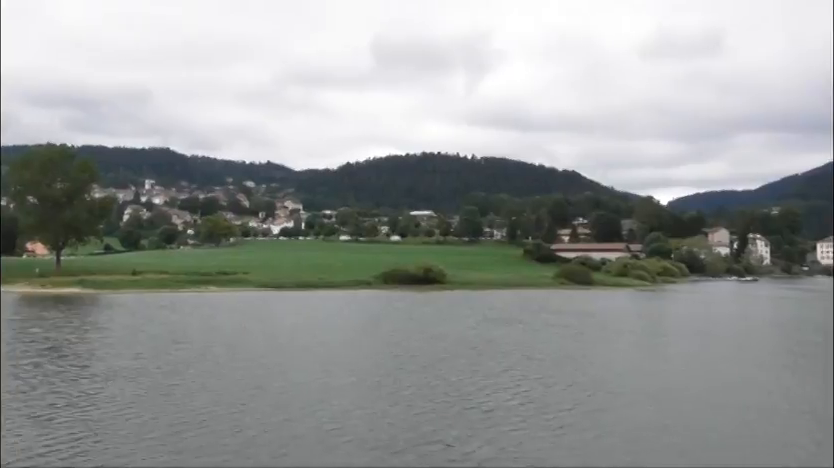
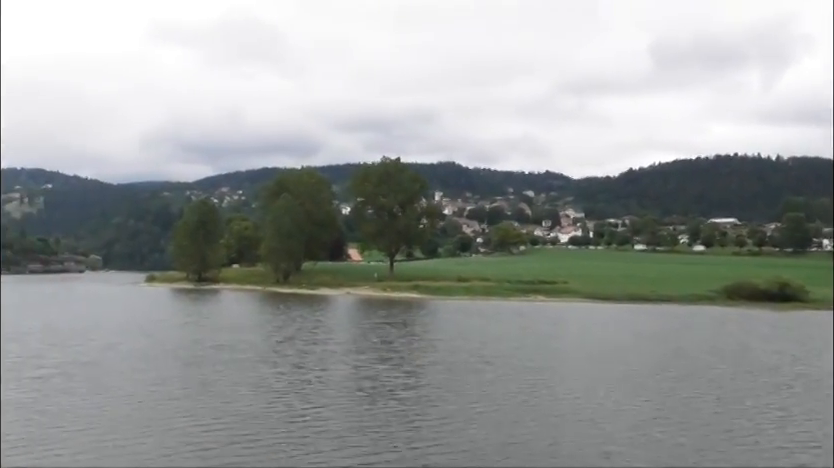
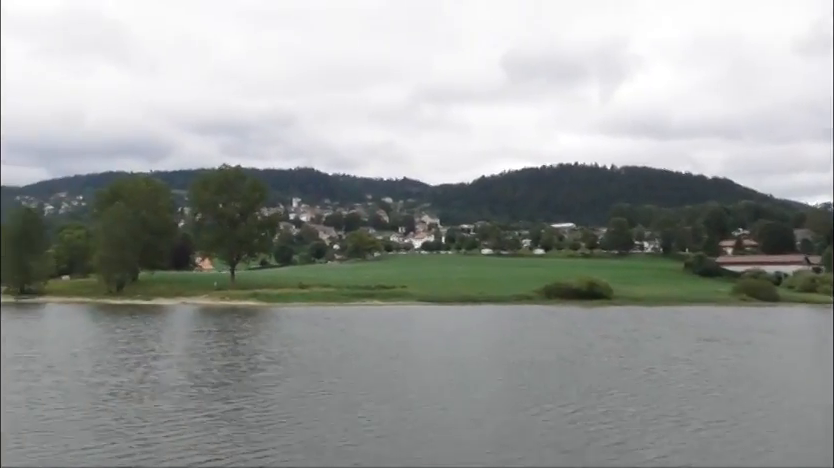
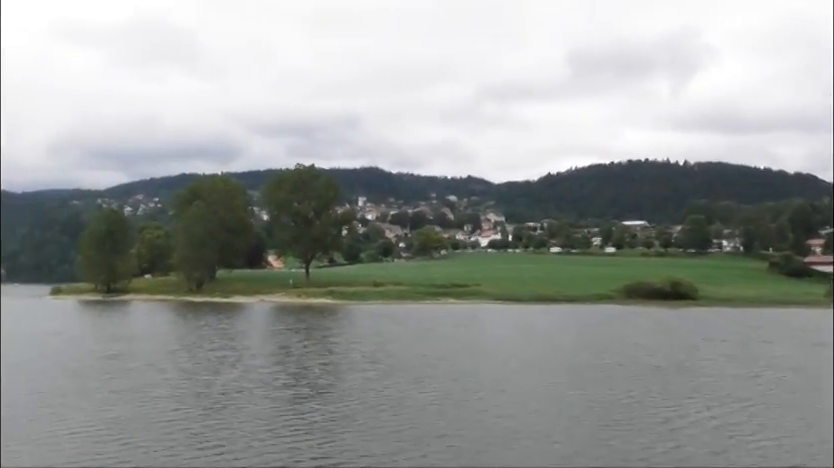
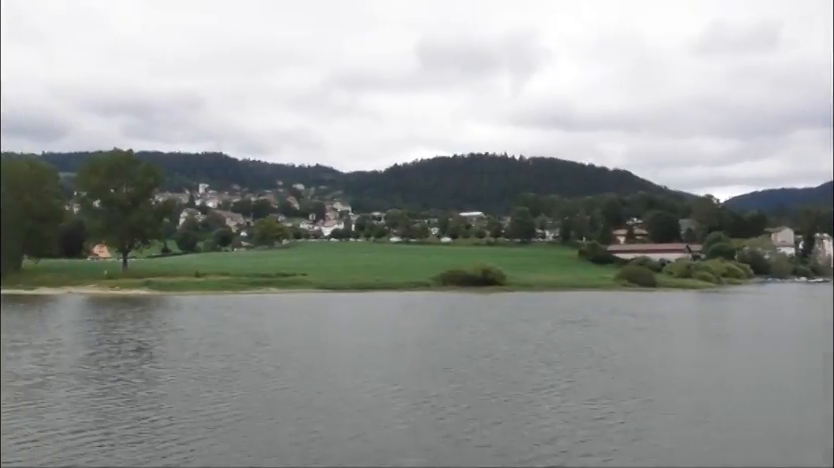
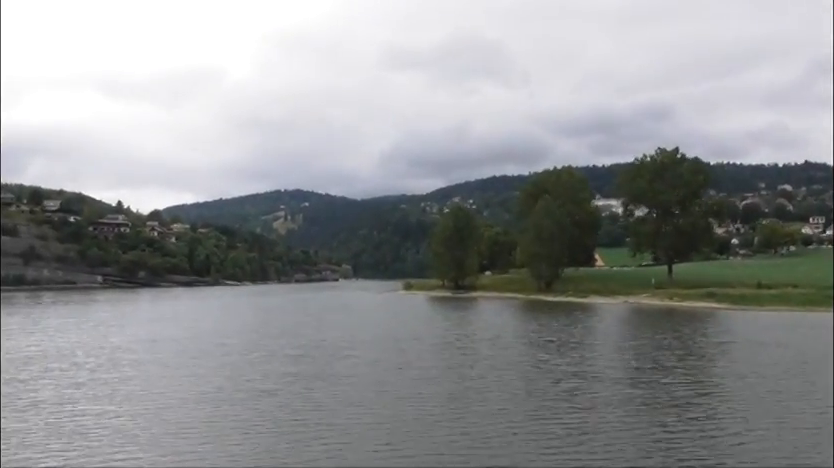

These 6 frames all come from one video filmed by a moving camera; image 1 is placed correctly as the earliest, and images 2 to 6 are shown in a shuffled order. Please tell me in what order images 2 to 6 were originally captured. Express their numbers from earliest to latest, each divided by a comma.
5, 3, 4, 2, 6
